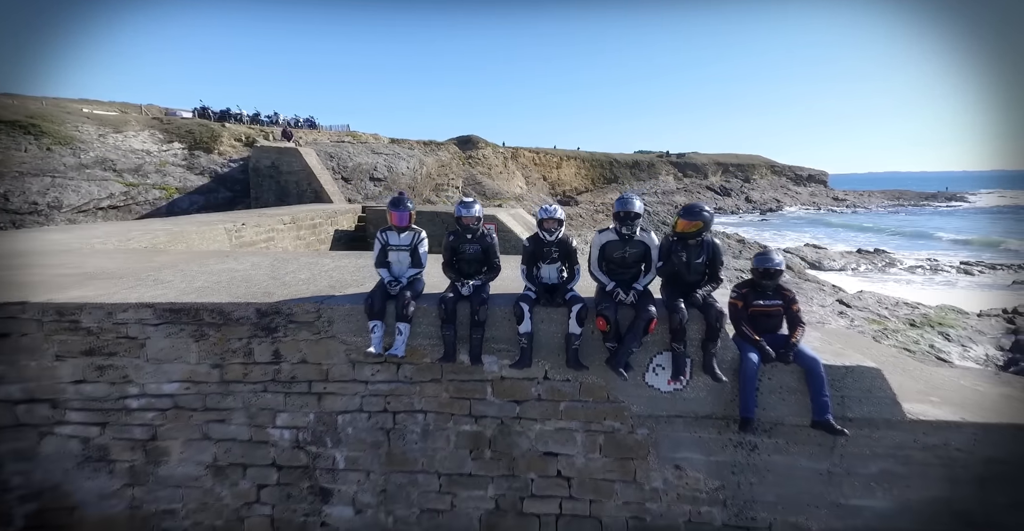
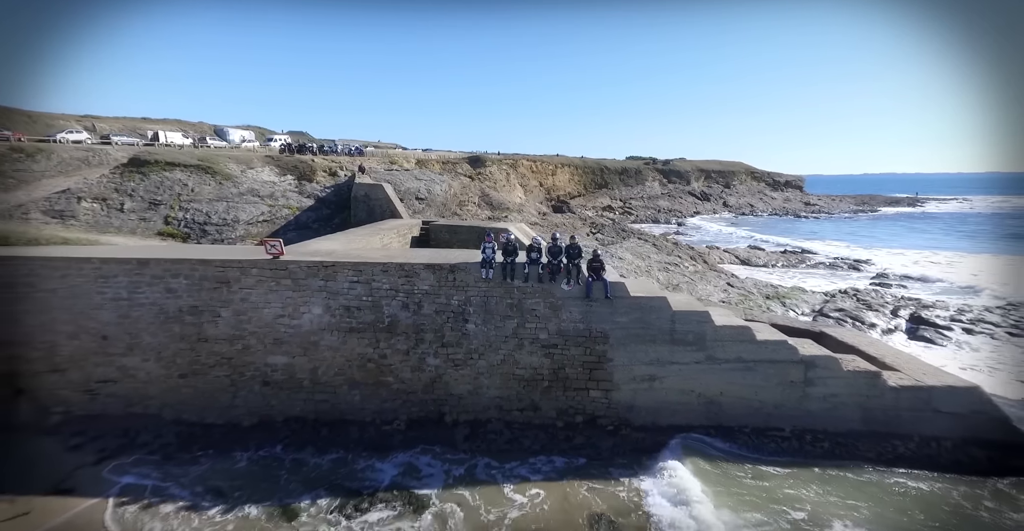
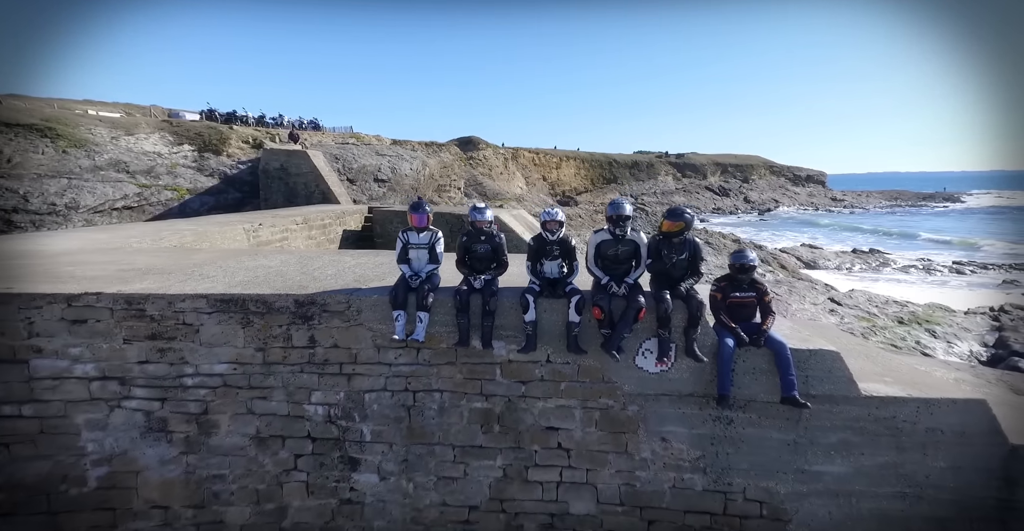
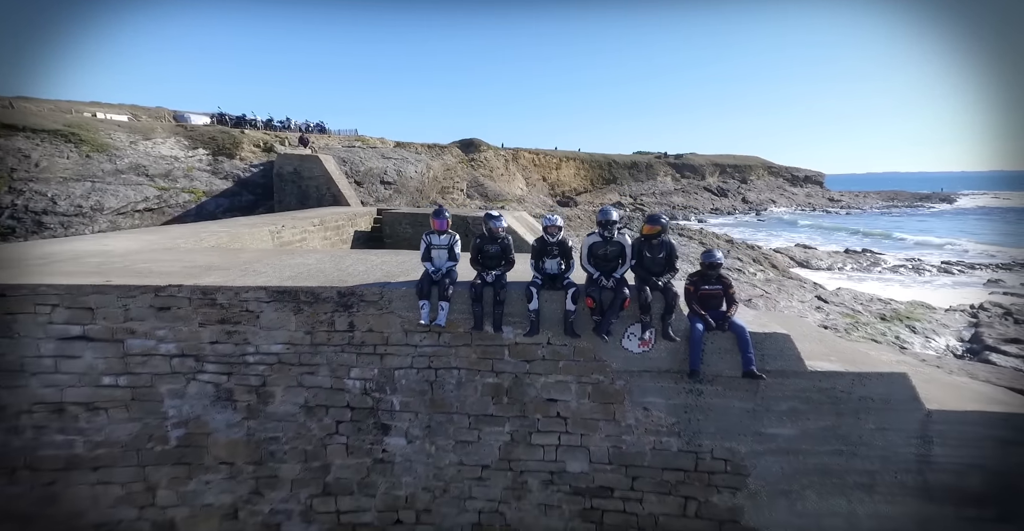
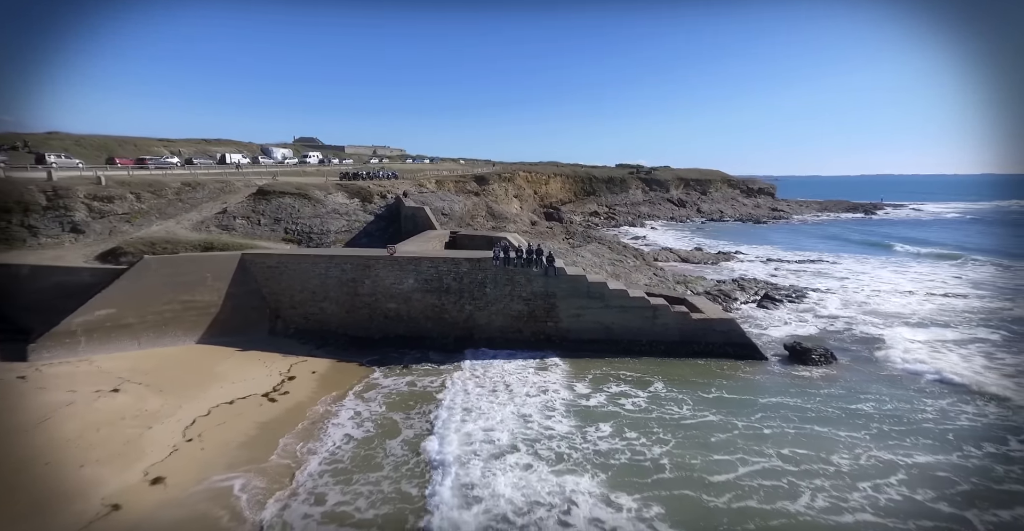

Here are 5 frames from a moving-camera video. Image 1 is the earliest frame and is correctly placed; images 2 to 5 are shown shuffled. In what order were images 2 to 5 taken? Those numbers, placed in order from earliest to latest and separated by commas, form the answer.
3, 4, 2, 5
